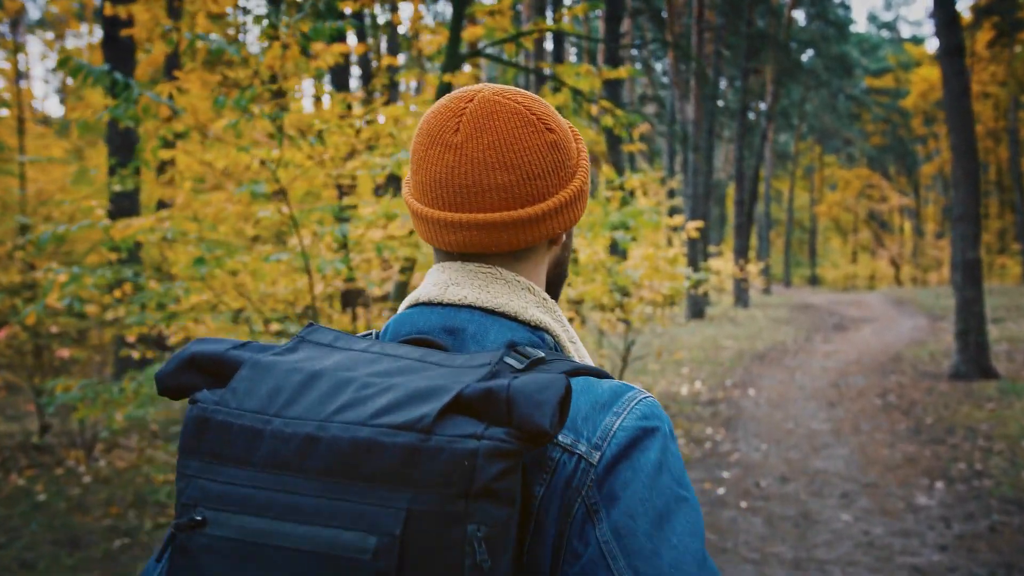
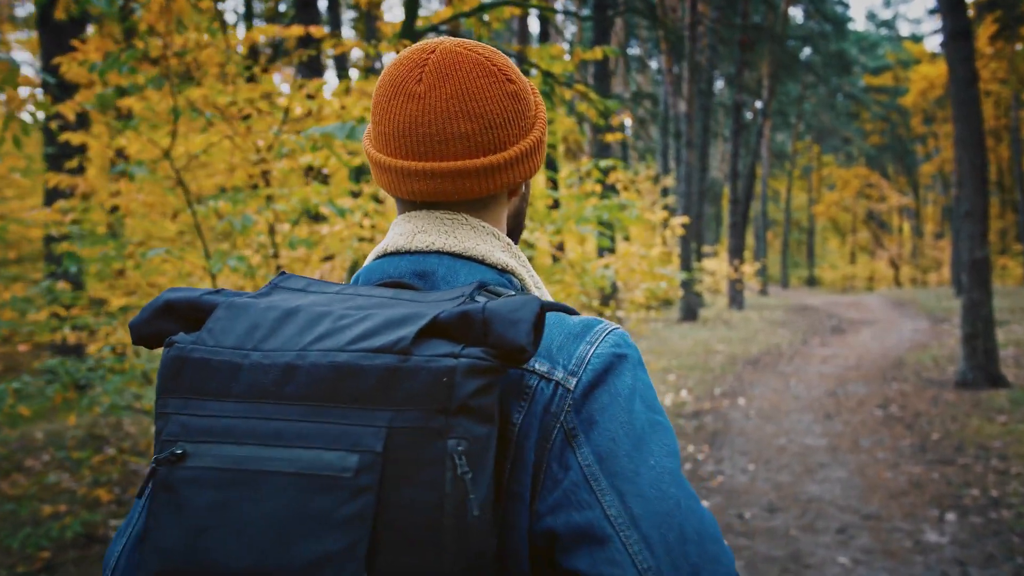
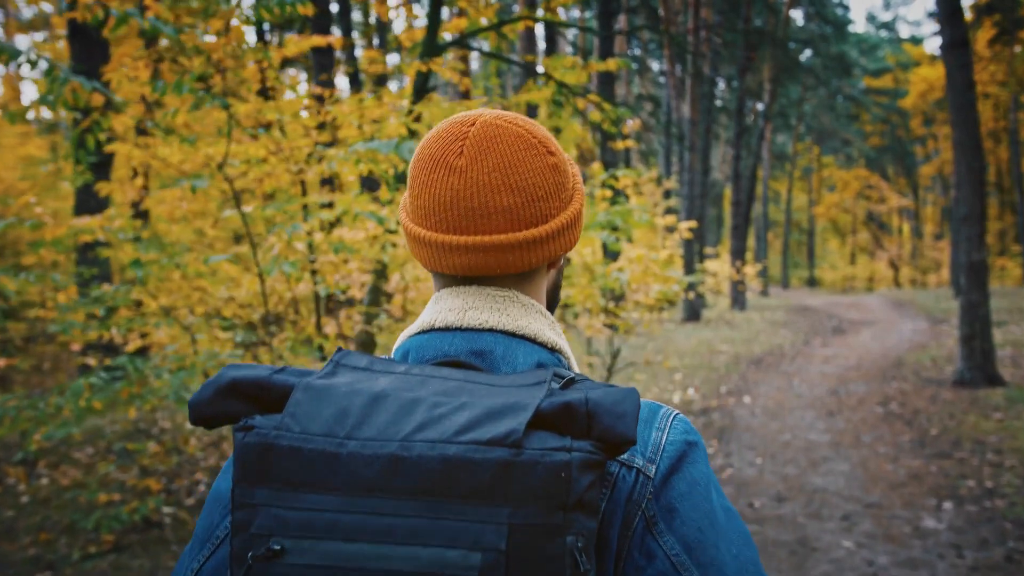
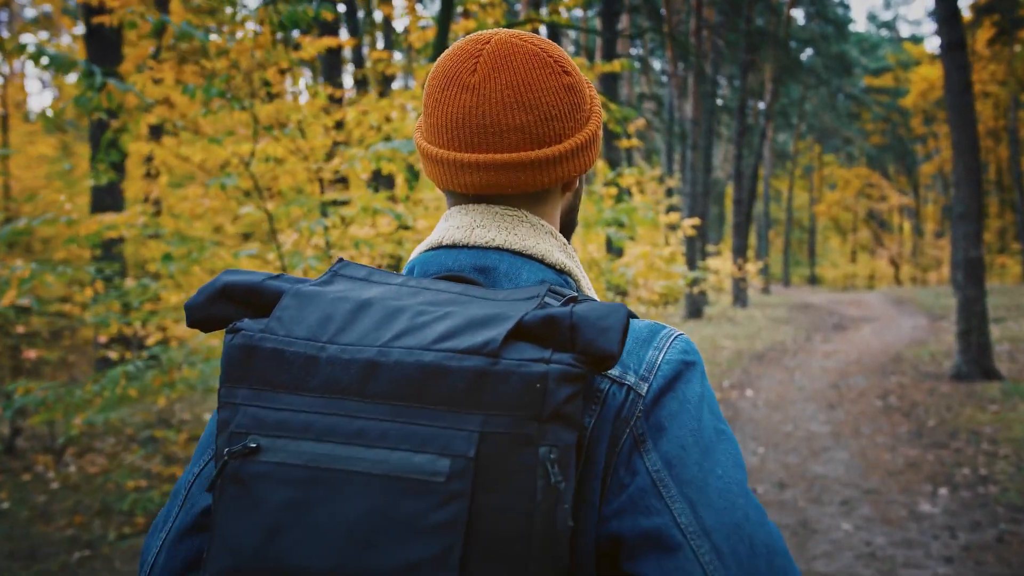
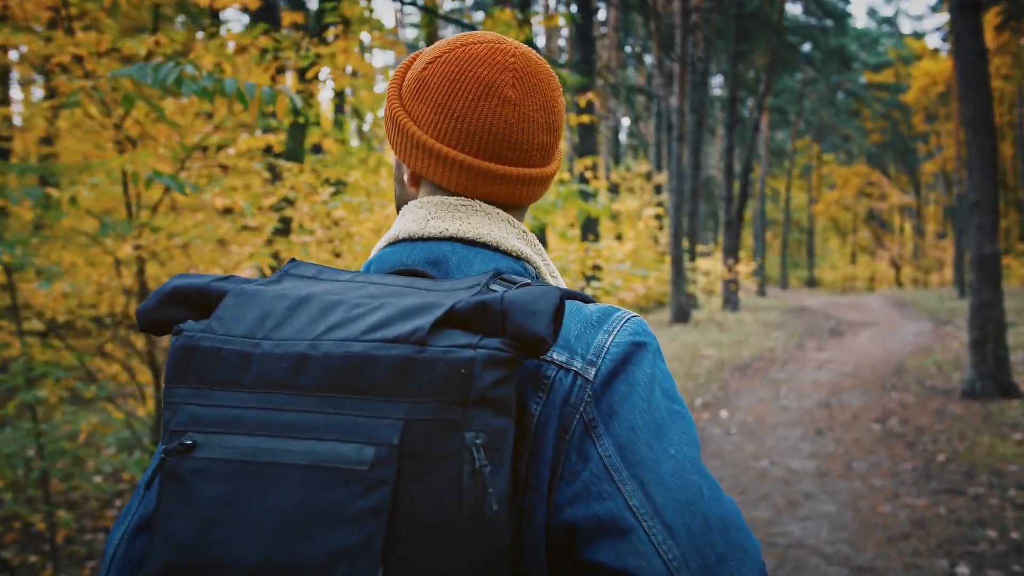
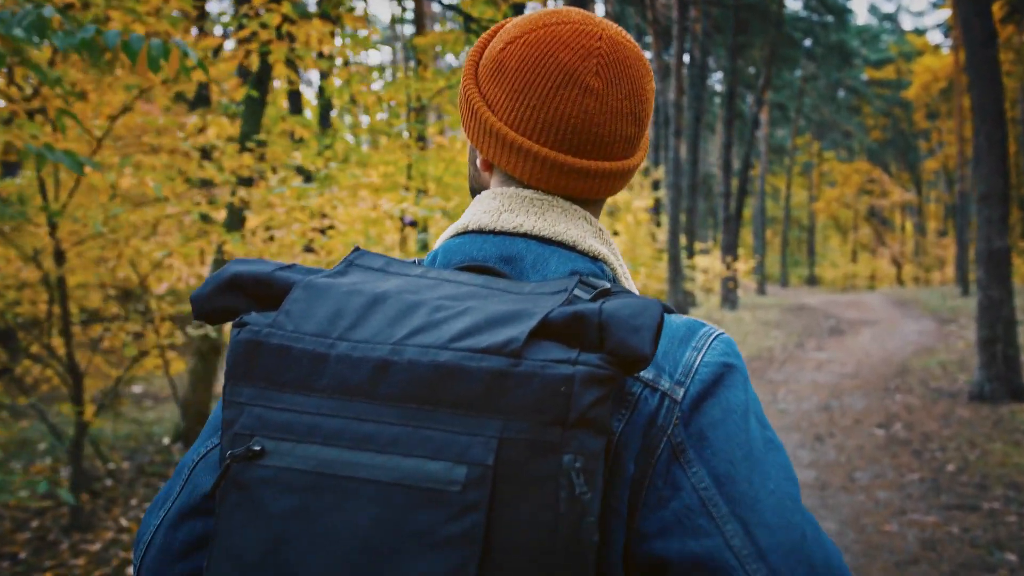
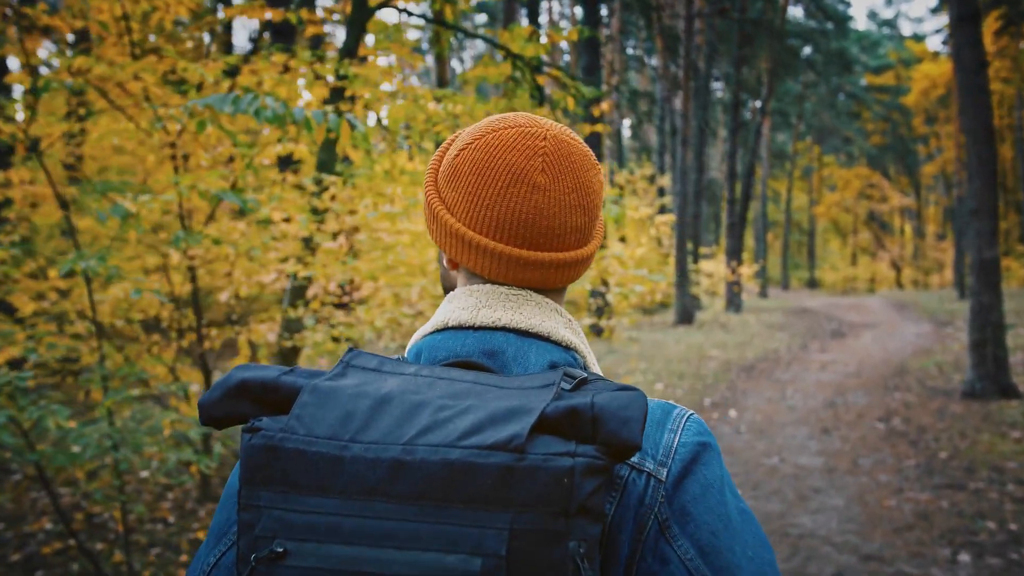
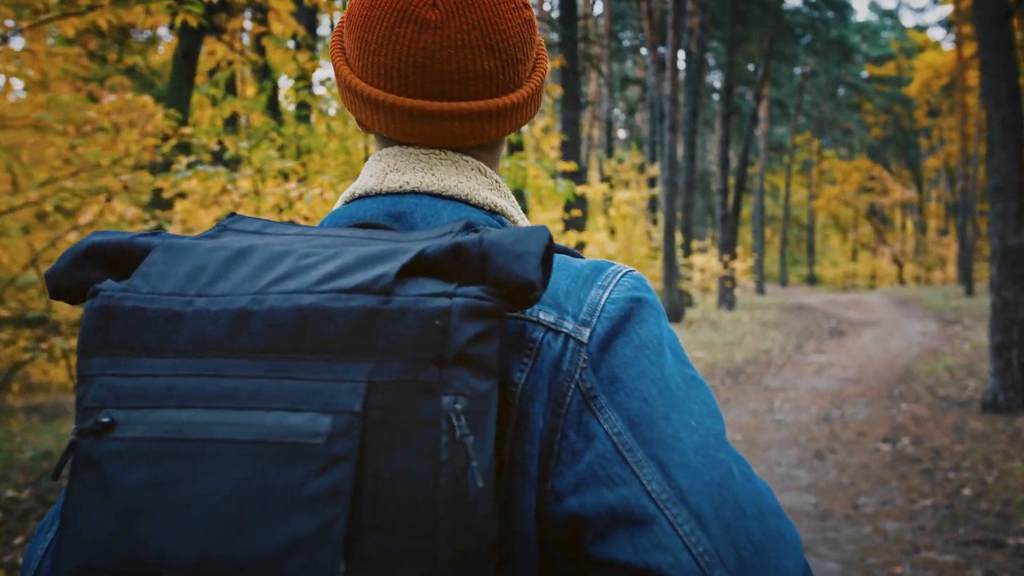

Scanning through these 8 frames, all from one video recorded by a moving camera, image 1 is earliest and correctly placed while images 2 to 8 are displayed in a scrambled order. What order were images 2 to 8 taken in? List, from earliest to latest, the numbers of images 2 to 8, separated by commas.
4, 3, 2, 7, 5, 6, 8
